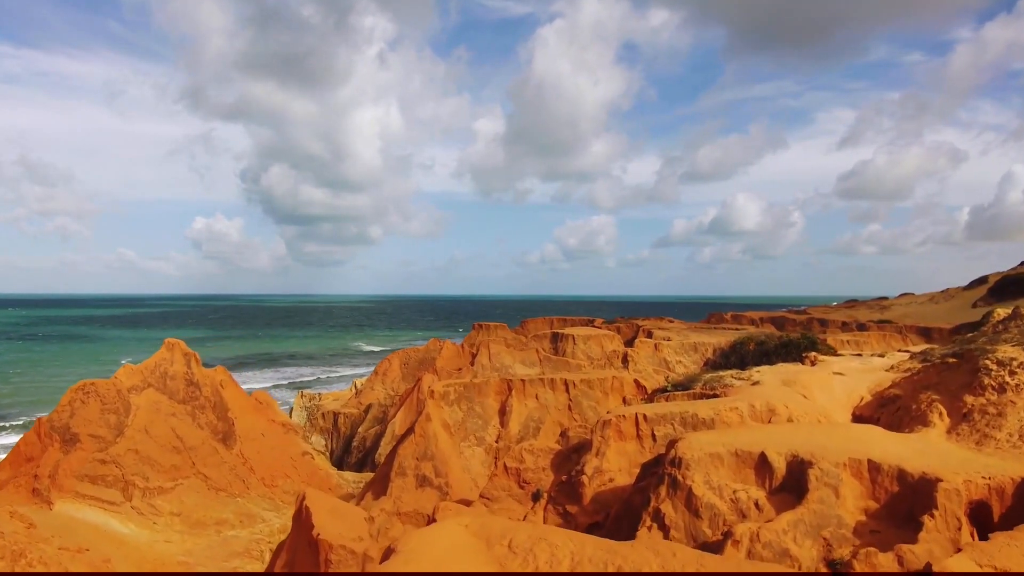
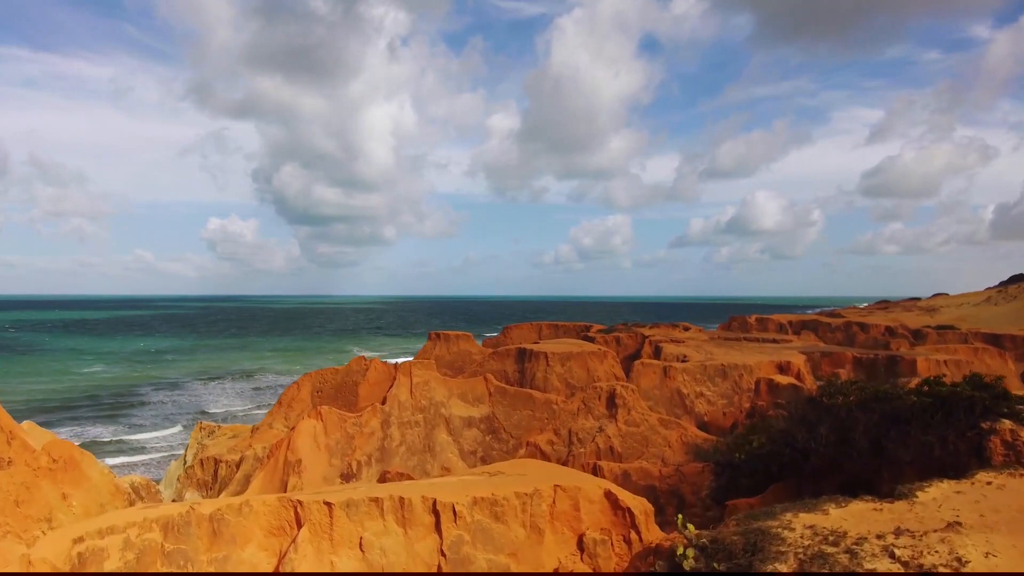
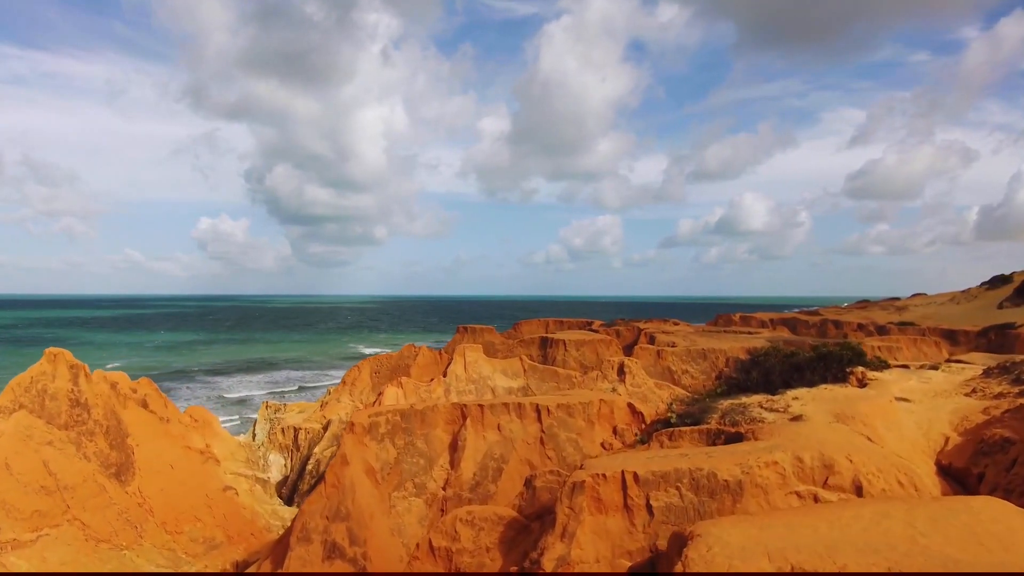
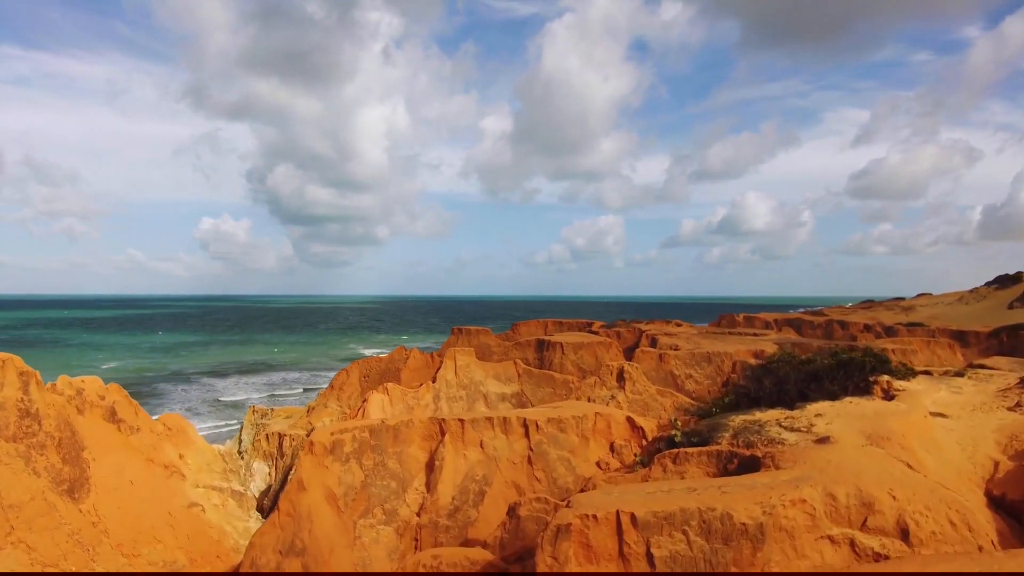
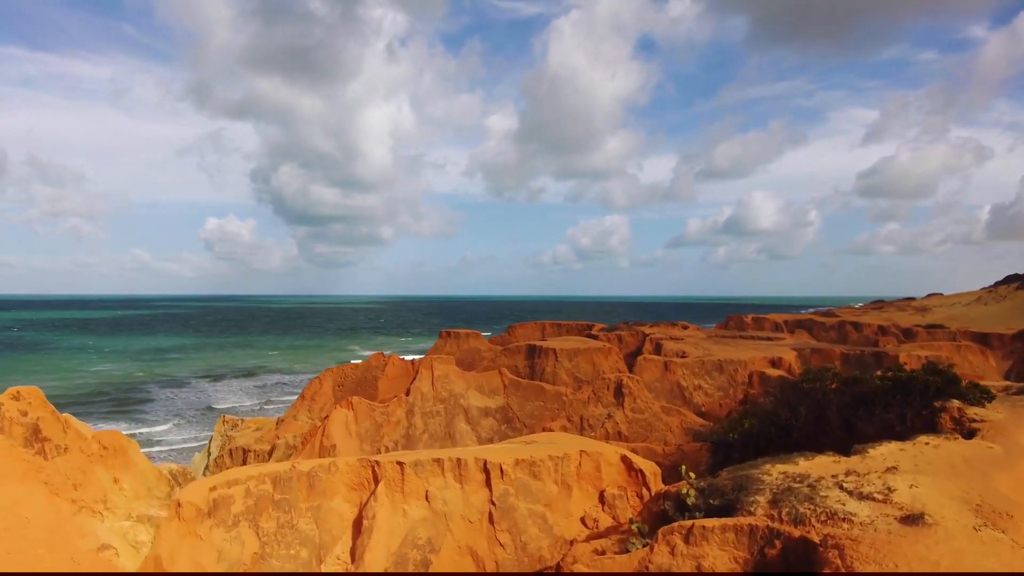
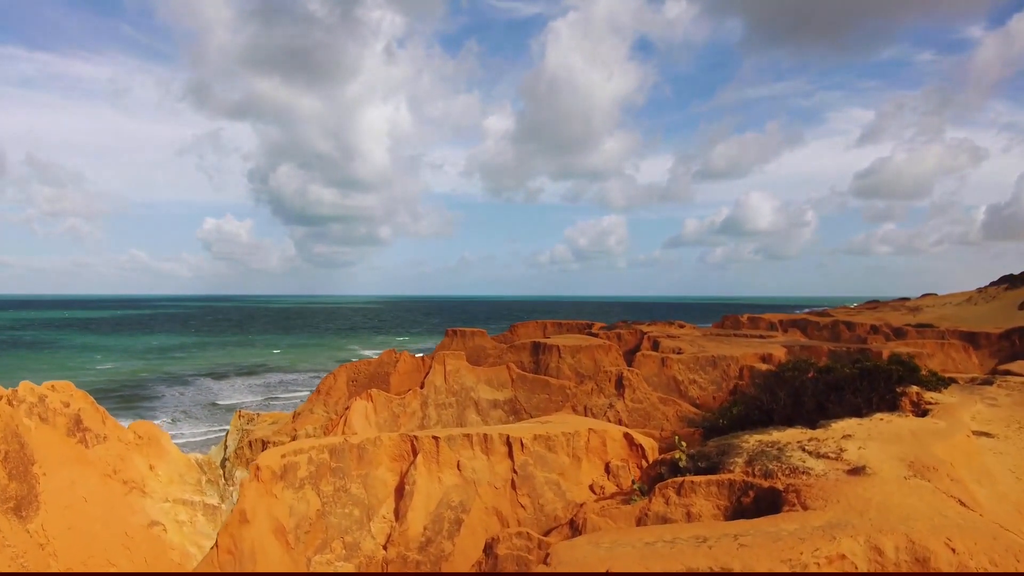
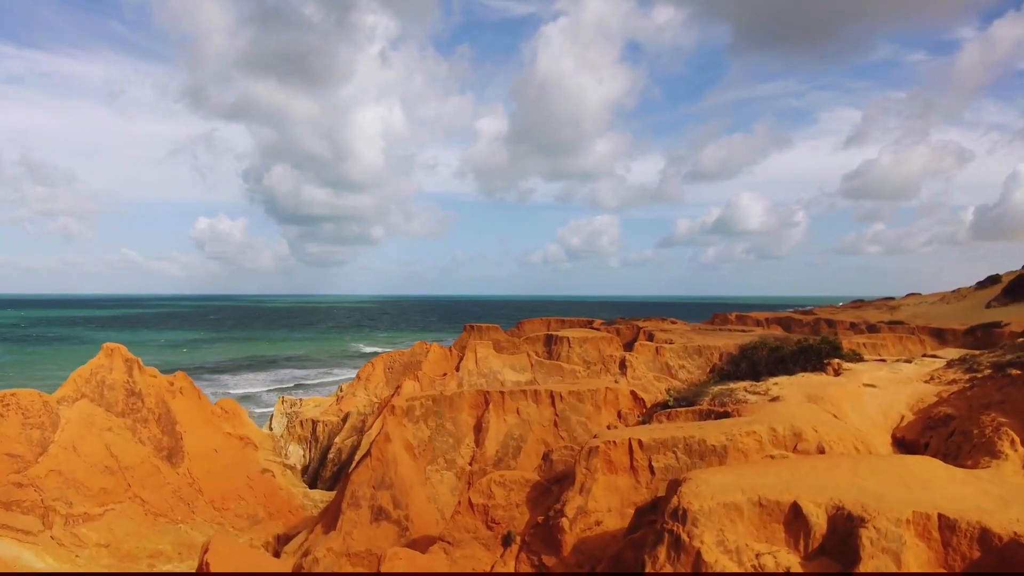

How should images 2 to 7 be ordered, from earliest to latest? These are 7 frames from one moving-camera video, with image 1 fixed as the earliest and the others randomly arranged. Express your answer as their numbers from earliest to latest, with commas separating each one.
7, 3, 4, 6, 5, 2
